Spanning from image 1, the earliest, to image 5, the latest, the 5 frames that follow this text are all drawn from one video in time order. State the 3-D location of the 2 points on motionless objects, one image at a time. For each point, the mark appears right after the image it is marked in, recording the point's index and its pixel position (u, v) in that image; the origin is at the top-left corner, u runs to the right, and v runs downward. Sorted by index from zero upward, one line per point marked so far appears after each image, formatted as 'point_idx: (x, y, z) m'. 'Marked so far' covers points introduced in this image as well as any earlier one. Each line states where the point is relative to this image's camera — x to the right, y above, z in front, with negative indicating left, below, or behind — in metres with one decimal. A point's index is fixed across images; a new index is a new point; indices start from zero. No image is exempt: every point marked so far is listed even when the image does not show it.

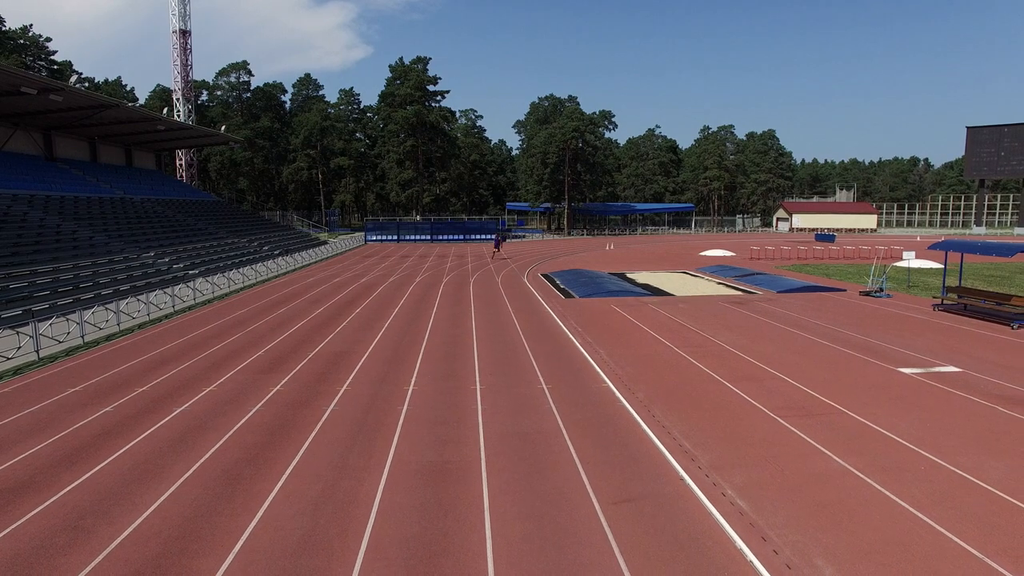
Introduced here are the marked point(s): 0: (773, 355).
0: (+5.6, -1.5, +12.4) m
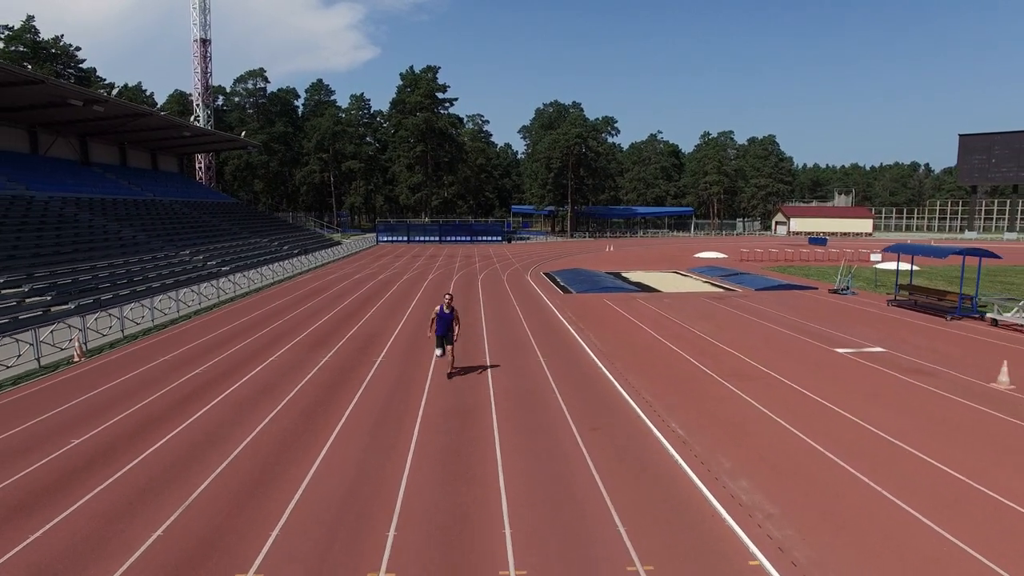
0: (+5.7, -1.4, +14.4) m
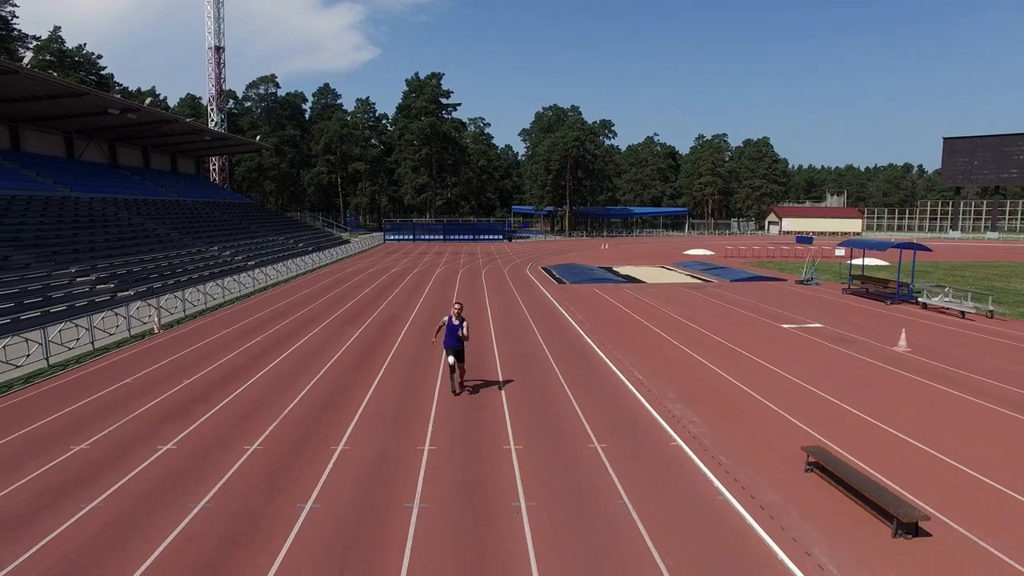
0: (+5.7, -1.1, +16.7) m
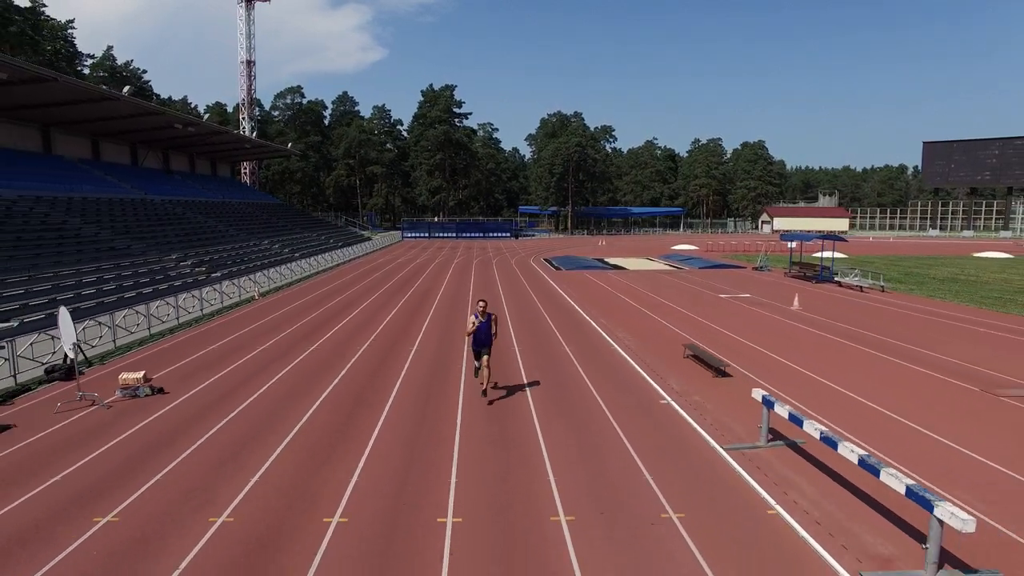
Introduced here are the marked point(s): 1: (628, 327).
0: (+6.0, -0.5, +21.3) m
1: (+3.4, -1.0, +17.9) m
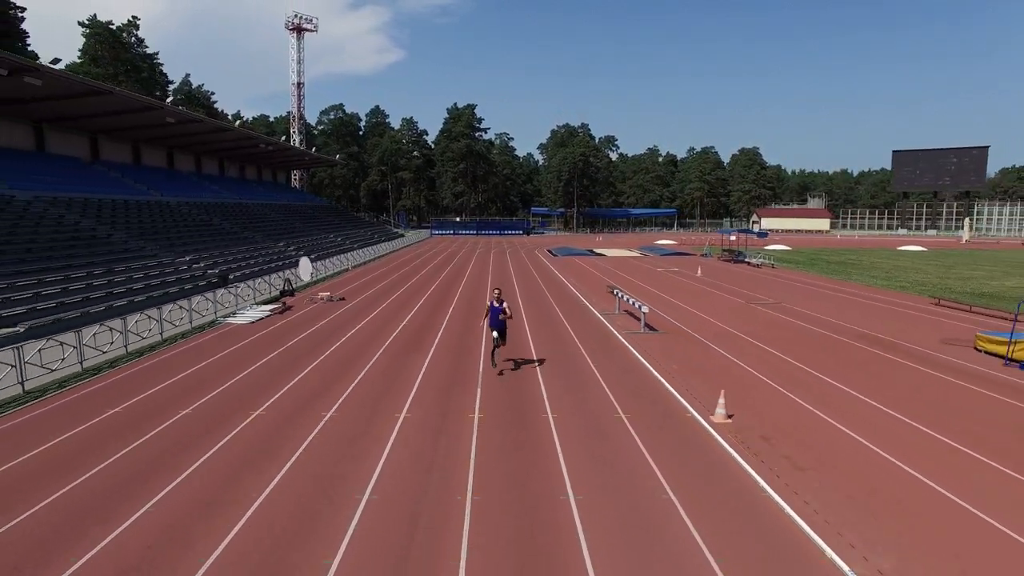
0: (+6.3, +0.6, +29.9) m
1: (+3.6, 0.0, +26.5) m
